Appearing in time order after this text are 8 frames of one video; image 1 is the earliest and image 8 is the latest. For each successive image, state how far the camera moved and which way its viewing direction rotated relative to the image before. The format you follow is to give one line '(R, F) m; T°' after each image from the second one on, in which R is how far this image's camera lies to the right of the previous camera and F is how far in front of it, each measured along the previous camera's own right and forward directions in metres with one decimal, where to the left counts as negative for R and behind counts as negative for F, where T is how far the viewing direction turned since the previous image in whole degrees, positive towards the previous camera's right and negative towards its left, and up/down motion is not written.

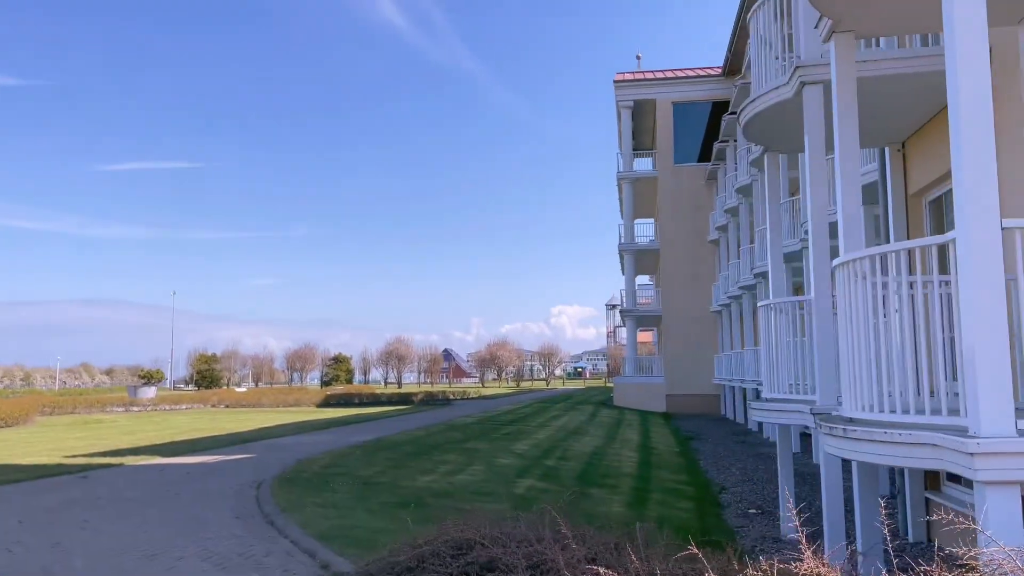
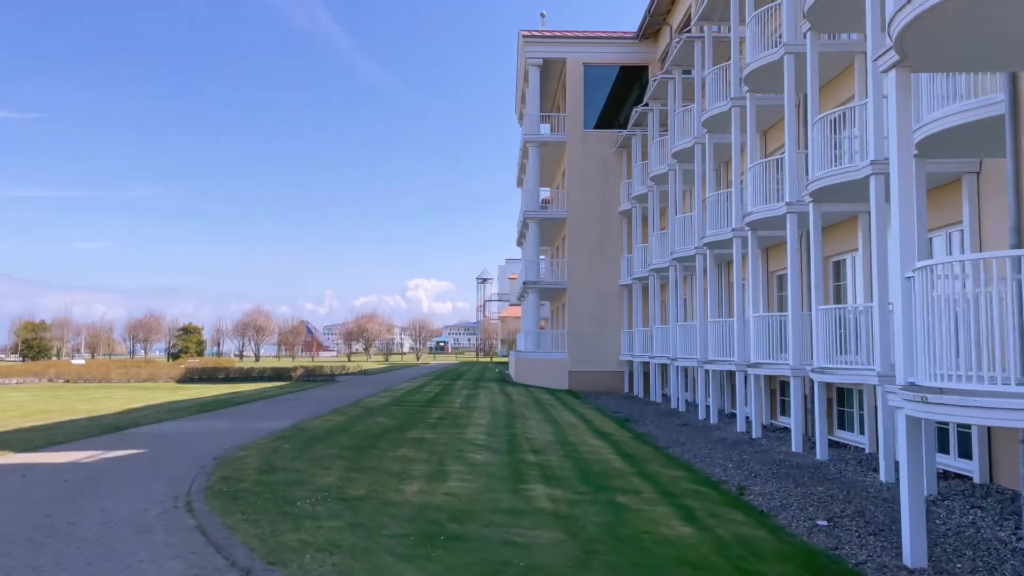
(-1.4, +2.4) m; +10°
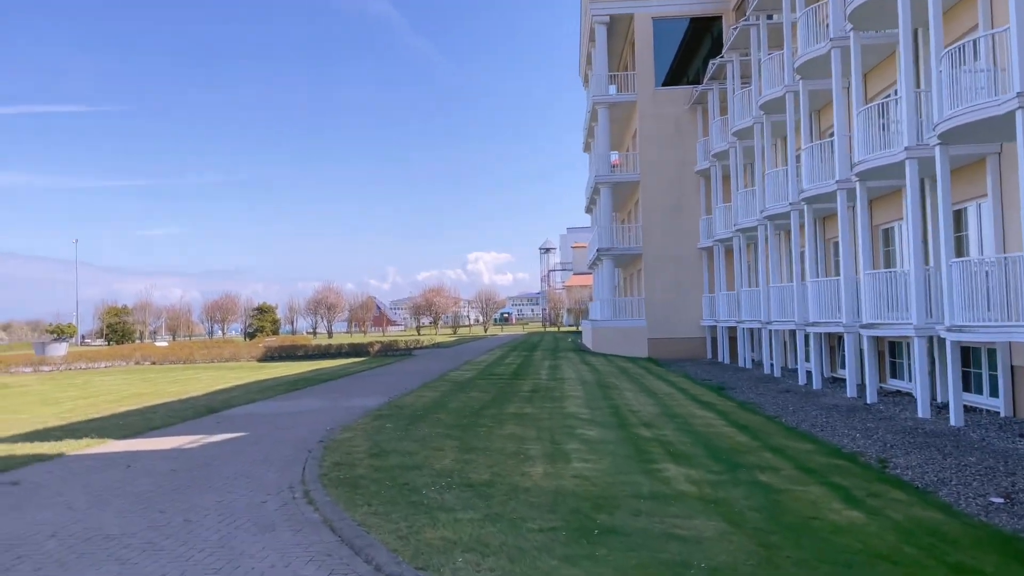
(-0.5, +0.6) m; -4°
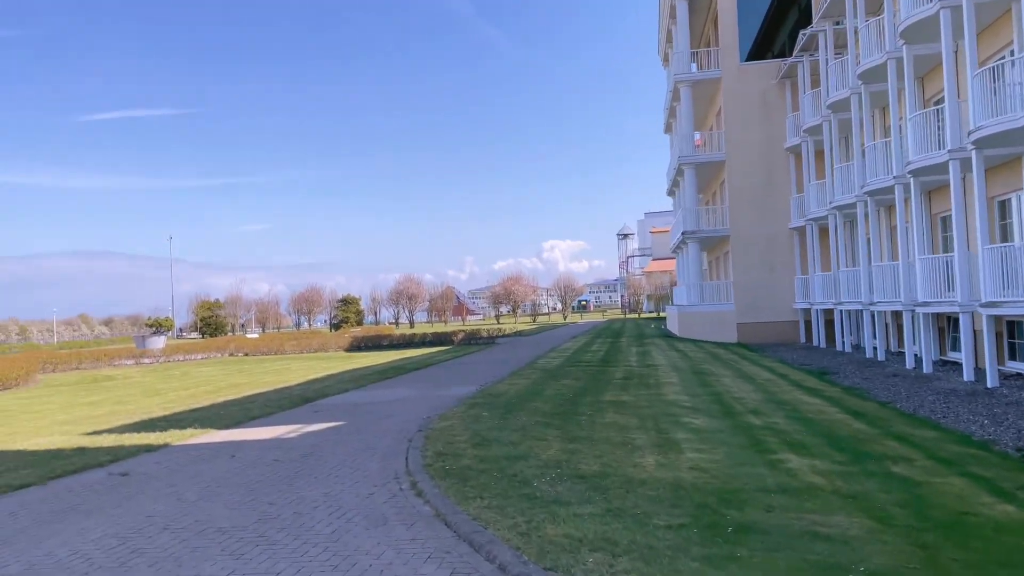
(-0.2, +0.3) m; -6°
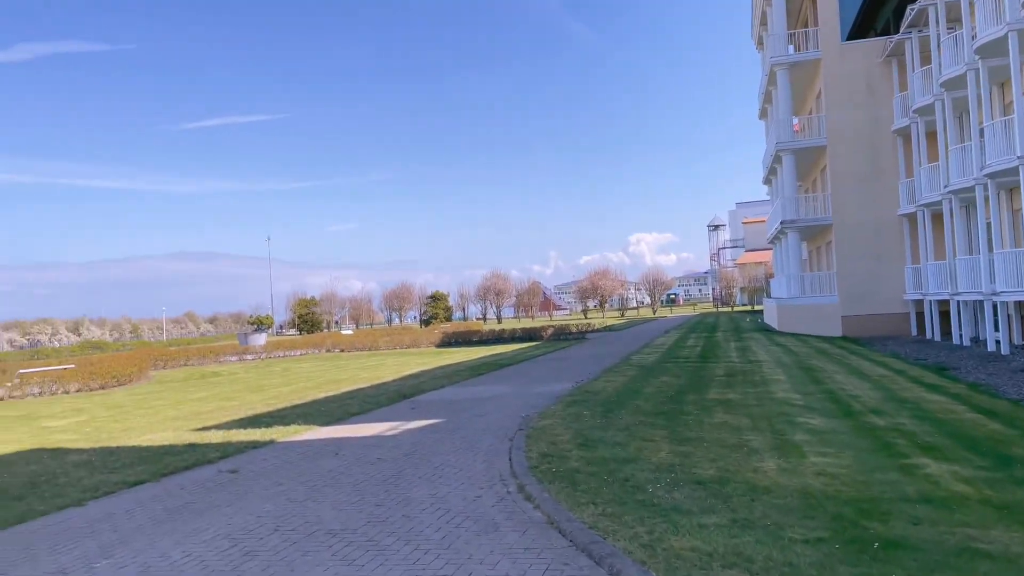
(-0.2, +0.2) m; -6°
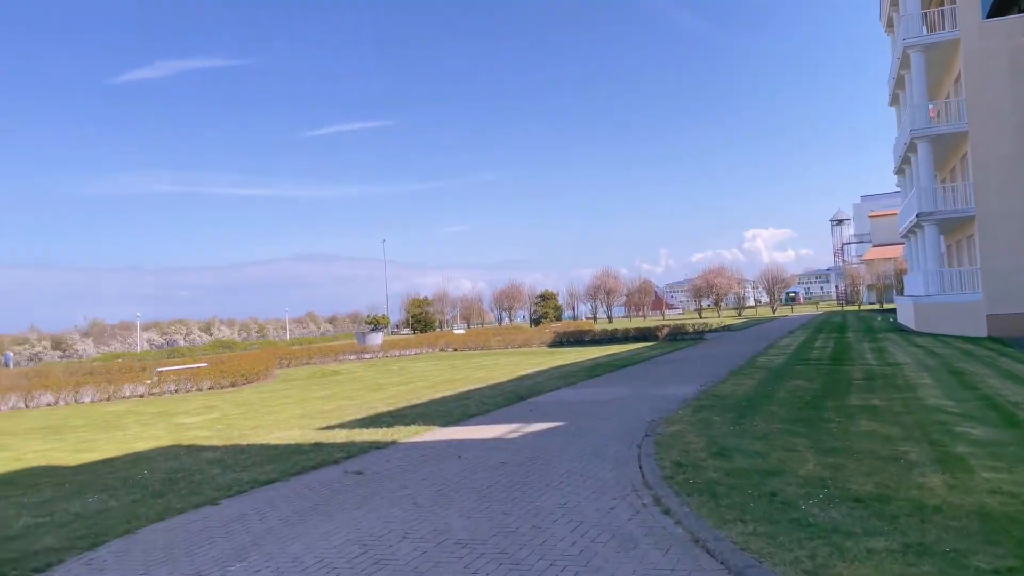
(-0.2, +0.3) m; -8°
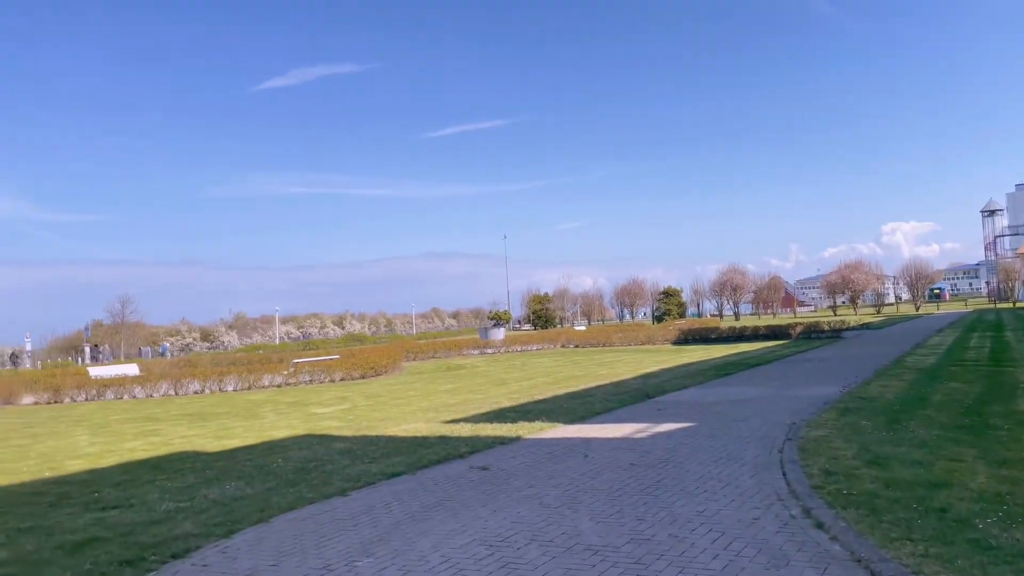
(-0.1, +0.2) m; -9°
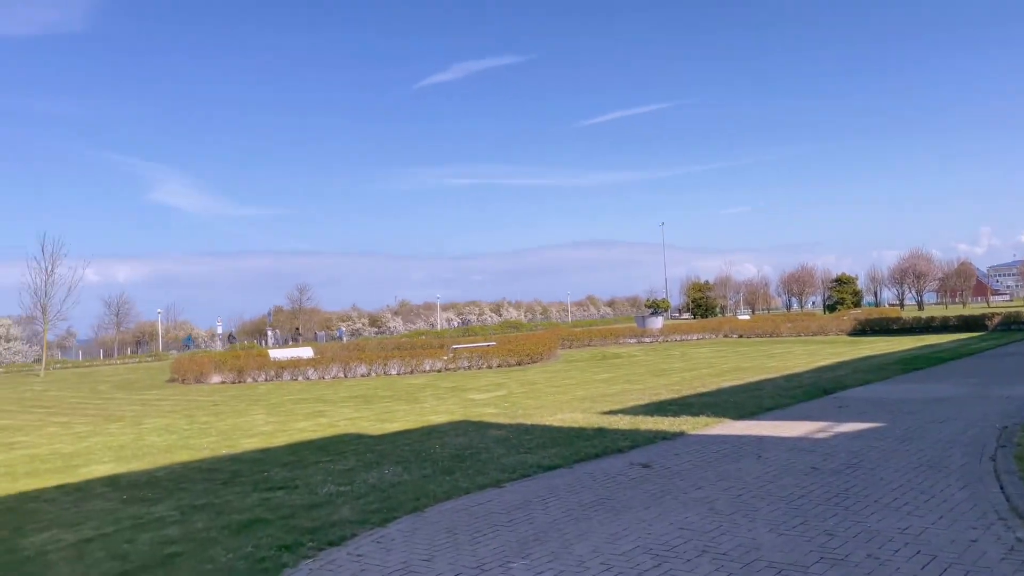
(-0.1, +0.4) m; -11°
